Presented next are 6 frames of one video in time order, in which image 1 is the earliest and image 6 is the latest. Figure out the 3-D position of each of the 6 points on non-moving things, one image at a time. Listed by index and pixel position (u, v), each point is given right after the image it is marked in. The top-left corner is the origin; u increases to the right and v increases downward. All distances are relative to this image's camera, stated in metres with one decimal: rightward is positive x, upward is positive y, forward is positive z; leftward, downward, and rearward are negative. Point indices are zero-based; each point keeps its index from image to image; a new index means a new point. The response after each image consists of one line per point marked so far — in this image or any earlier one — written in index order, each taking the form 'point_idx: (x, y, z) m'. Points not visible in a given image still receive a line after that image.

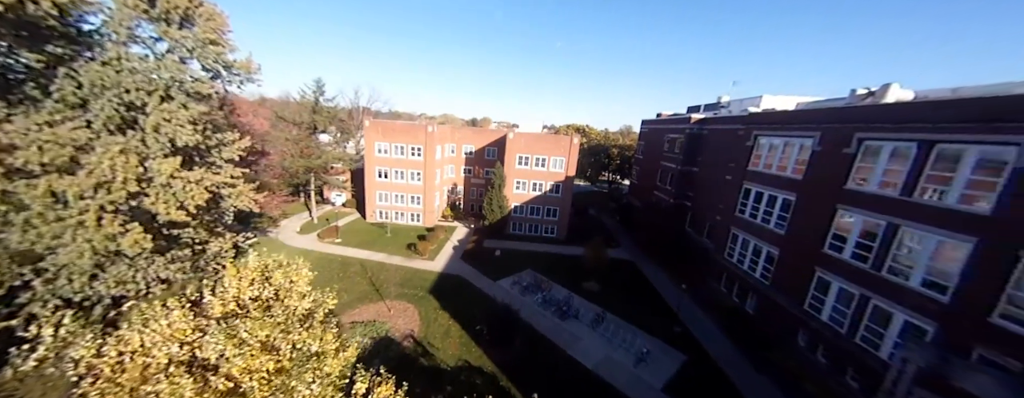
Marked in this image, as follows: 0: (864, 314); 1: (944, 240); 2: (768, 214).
0: (+17.2, -5.7, +13.8) m
1: (+17.5, -1.6, +11.4) m
2: (+17.8, -1.0, +19.7) m
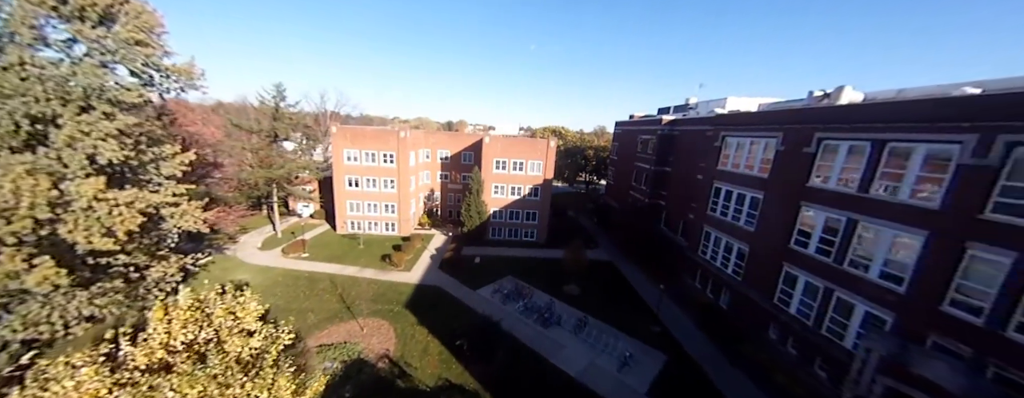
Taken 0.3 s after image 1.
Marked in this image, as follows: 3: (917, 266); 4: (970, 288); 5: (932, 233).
0: (+16.2, -5.5, +14.5) m
1: (+16.6, -1.5, +12.1) m
2: (+16.3, -0.9, +20.4) m
3: (+16.5, -2.8, +11.4) m
4: (+16.7, -3.2, +10.2) m
5: (+16.5, -1.3, +11.1) m
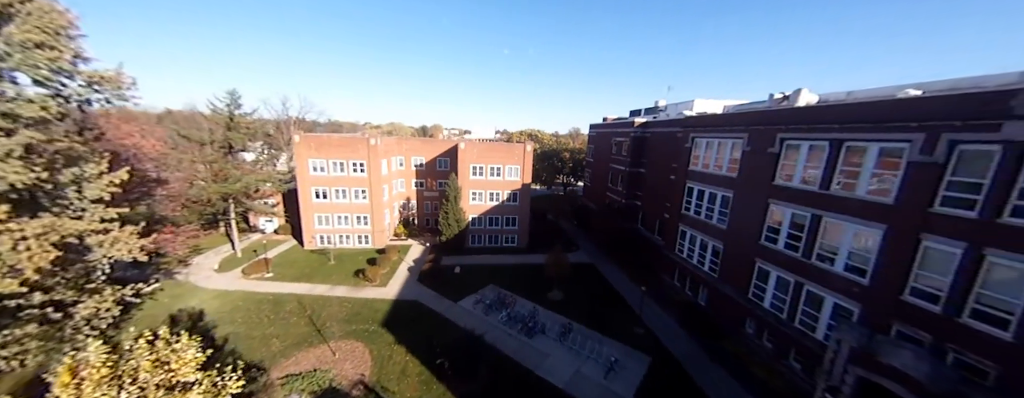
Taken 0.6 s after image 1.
0: (+15.3, -5.4, +15.1) m
1: (+15.7, -1.3, +12.8) m
2: (+14.7, -0.8, +21.0) m
3: (+15.7, -2.6, +12.1) m
4: (+16.0, -3.0, +10.9) m
5: (+15.7, -1.2, +11.7) m
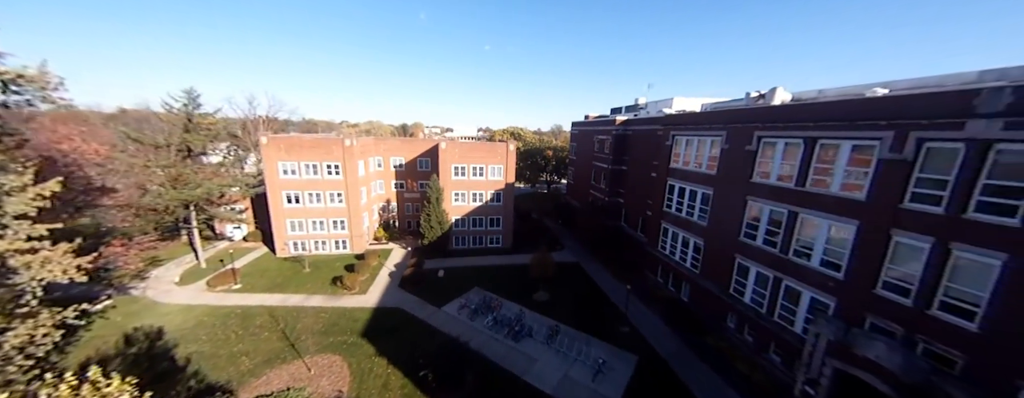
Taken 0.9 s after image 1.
0: (+14.5, -5.2, +15.4) m
1: (+14.9, -1.1, +13.1) m
2: (+13.5, -0.6, +21.3) m
3: (+15.0, -2.4, +12.5) m
4: (+15.4, -2.9, +11.3) m
5: (+15.0, -1.0, +12.1) m
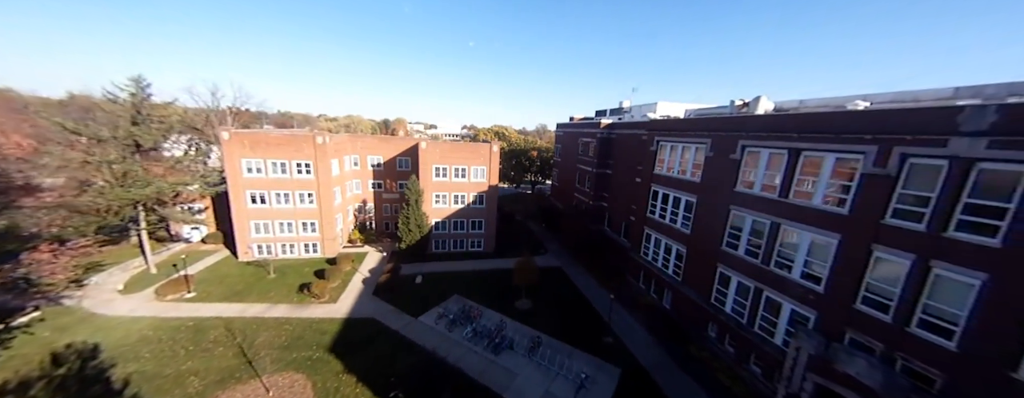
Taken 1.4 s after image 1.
0: (+13.4, -5.8, +15.4) m
1: (+14.0, -1.7, +13.0) m
2: (+12.2, -1.2, +21.1) m
3: (+14.1, -3.0, +12.4) m
4: (+14.5, -3.5, +11.2) m
5: (+14.1, -1.6, +12.0) m
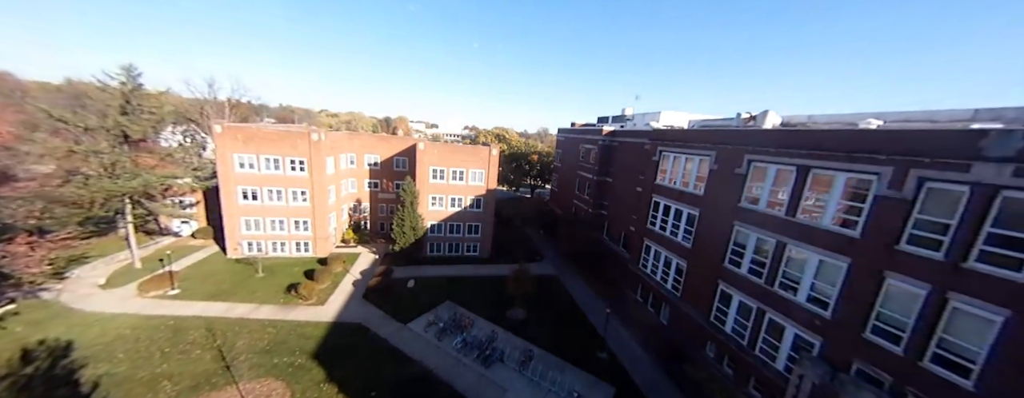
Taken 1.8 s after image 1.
0: (+13.0, -6.7, +14.7) m
1: (+13.8, -2.6, +12.5) m
2: (+11.9, -2.1, +20.5) m
3: (+13.8, -3.9, +11.8) m
4: (+14.2, -4.4, +10.7) m
5: (+13.9, -2.5, +11.4) m
